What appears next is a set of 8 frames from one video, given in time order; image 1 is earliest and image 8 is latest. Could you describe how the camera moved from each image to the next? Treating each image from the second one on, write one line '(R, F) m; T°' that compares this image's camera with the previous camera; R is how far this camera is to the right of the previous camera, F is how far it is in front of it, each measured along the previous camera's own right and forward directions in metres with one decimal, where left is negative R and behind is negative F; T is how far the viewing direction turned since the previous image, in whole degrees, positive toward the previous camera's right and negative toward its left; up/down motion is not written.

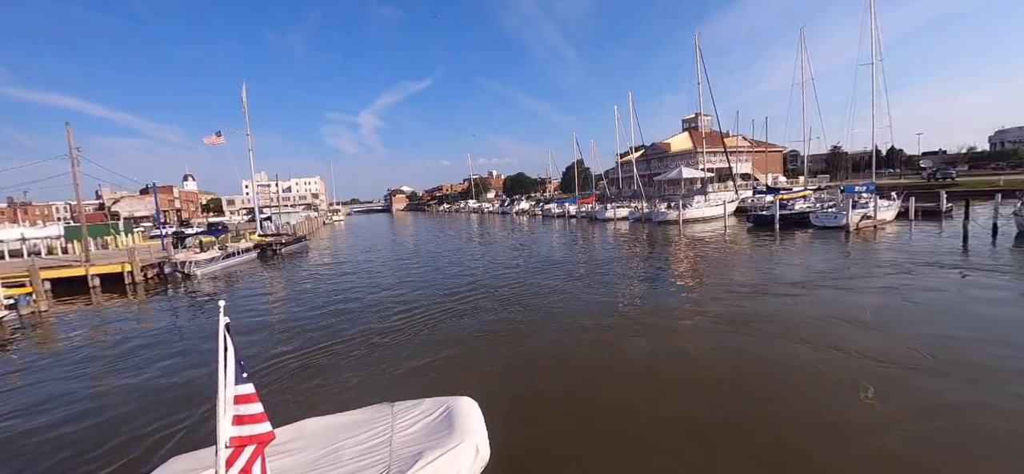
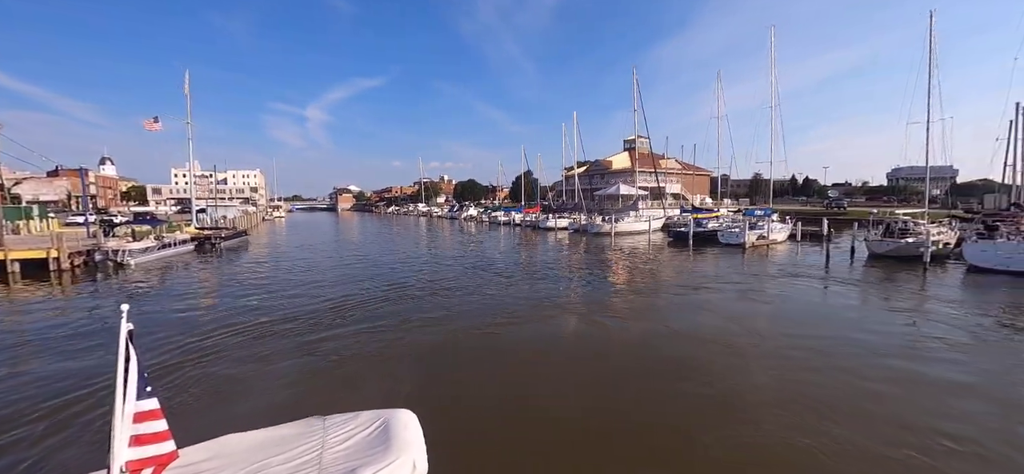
(+0.7, -1.0) m; +7°
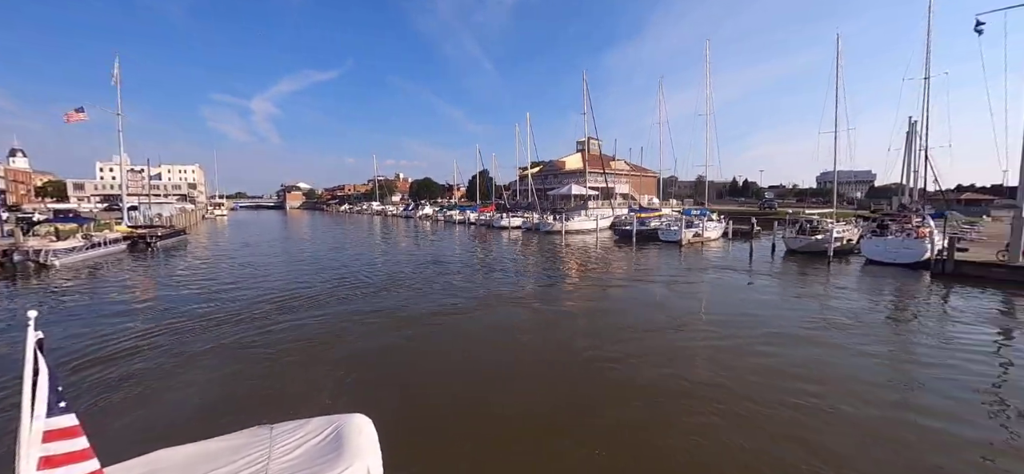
(+0.5, -0.3) m; +6°
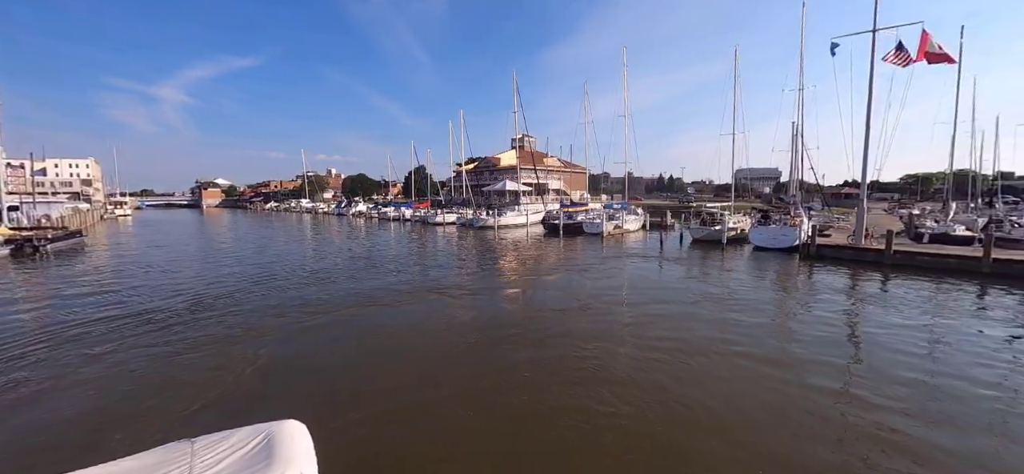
(+0.6, -0.6) m; +8°
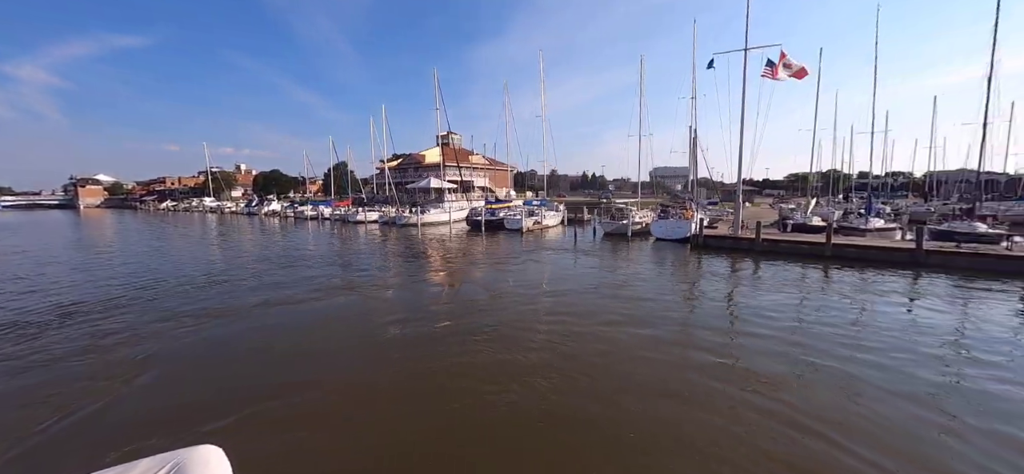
(+0.6, -0.4) m; +9°
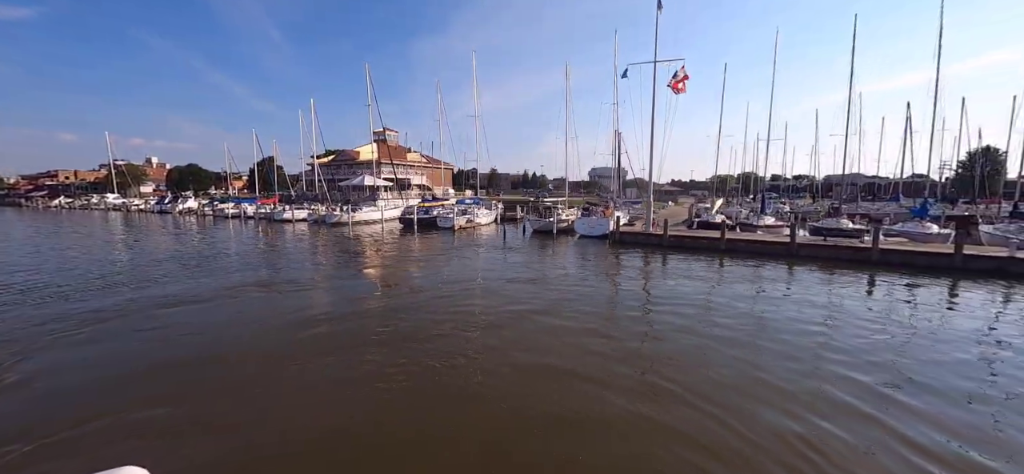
(+0.8, -0.5) m; +8°
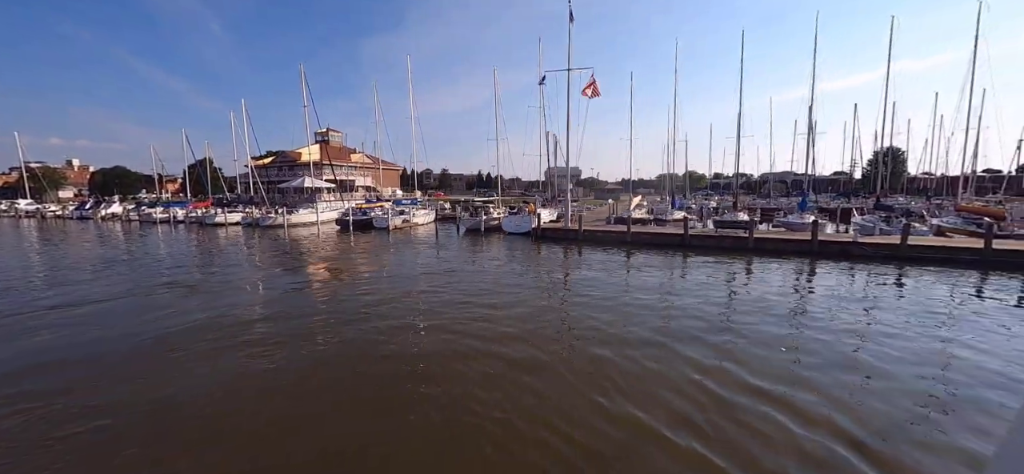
(+1.6, -1.1) m; +5°
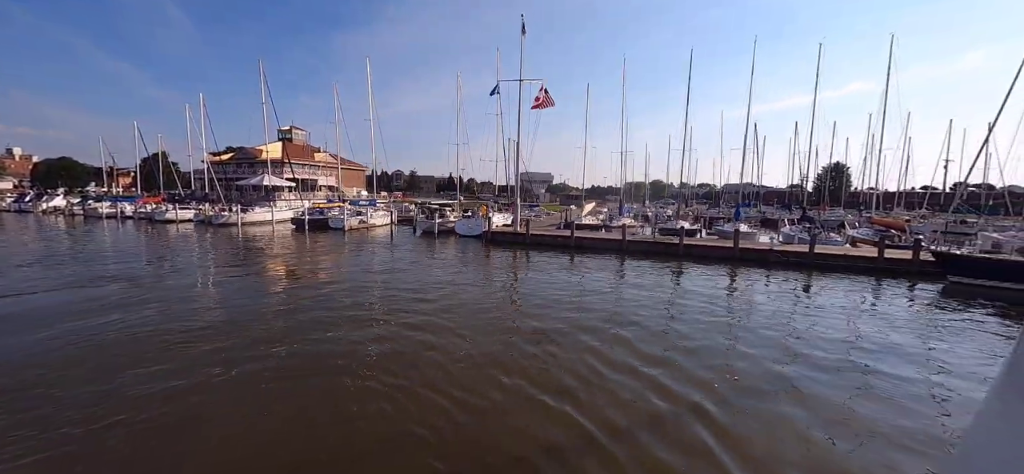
(+1.1, -0.7) m; +4°
